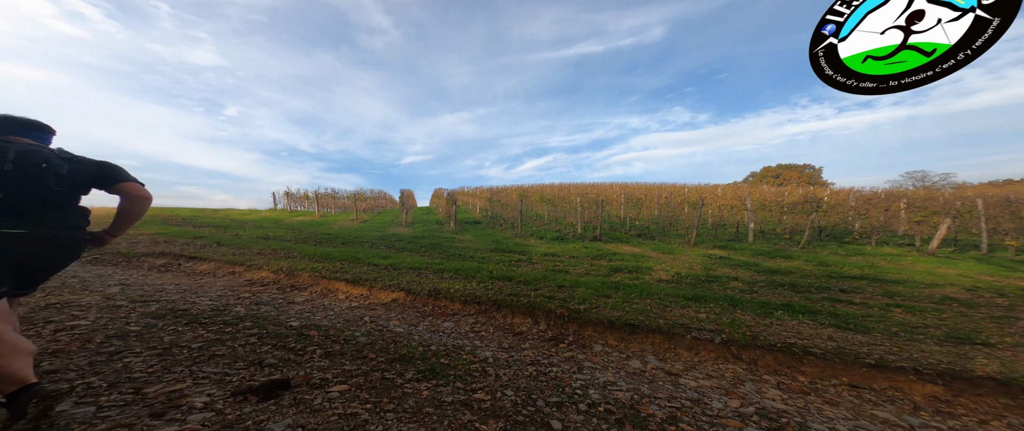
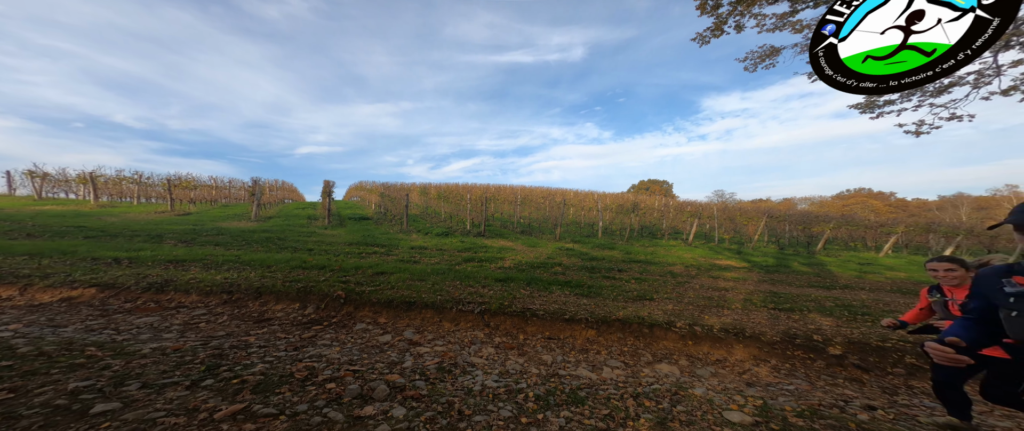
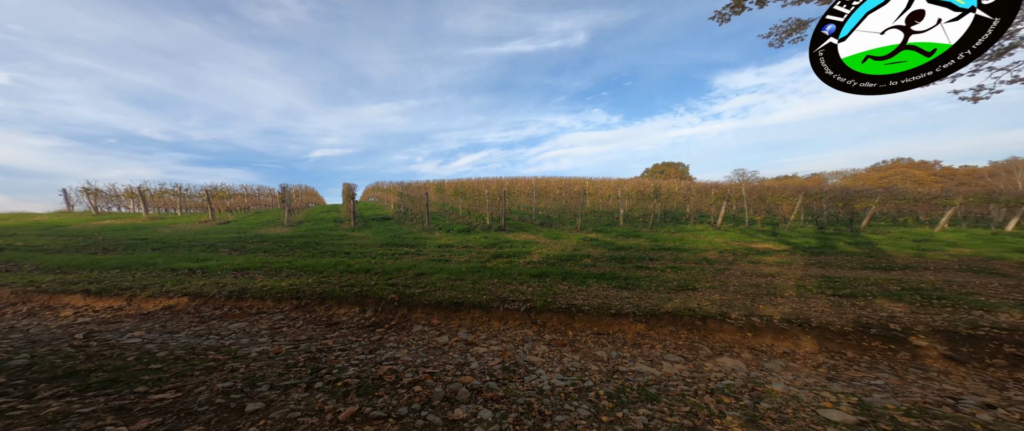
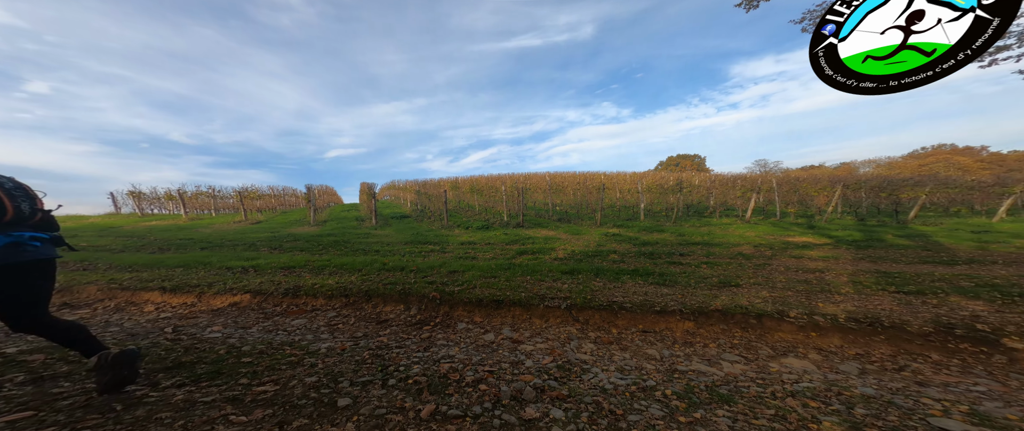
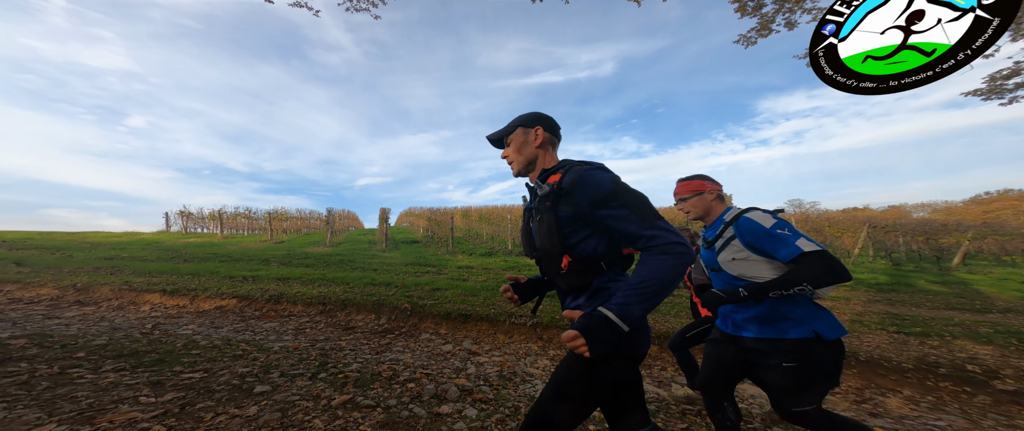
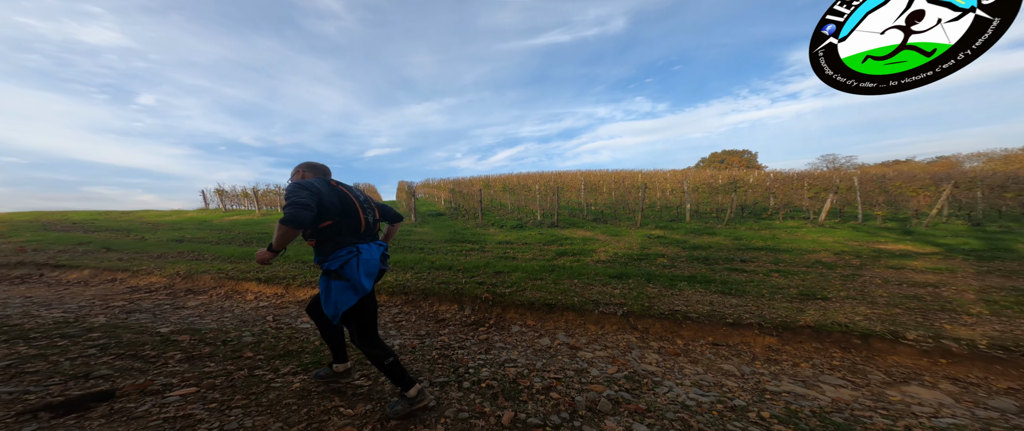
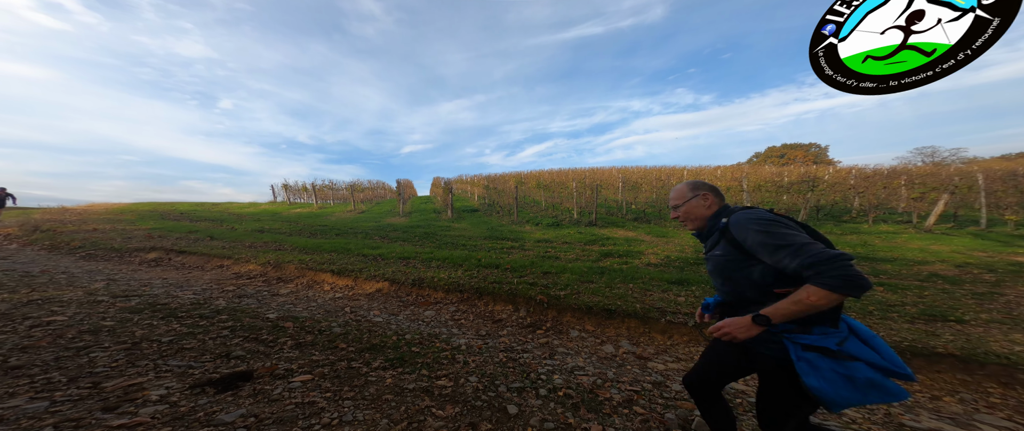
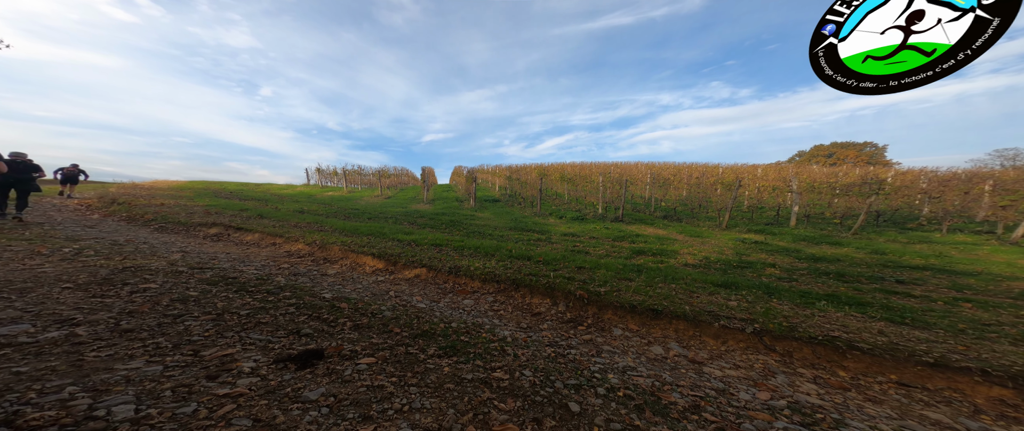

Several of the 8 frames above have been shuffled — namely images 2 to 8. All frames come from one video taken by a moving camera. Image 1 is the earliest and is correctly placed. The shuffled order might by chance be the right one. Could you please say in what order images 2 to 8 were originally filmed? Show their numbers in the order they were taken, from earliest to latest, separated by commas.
8, 7, 6, 4, 3, 2, 5
